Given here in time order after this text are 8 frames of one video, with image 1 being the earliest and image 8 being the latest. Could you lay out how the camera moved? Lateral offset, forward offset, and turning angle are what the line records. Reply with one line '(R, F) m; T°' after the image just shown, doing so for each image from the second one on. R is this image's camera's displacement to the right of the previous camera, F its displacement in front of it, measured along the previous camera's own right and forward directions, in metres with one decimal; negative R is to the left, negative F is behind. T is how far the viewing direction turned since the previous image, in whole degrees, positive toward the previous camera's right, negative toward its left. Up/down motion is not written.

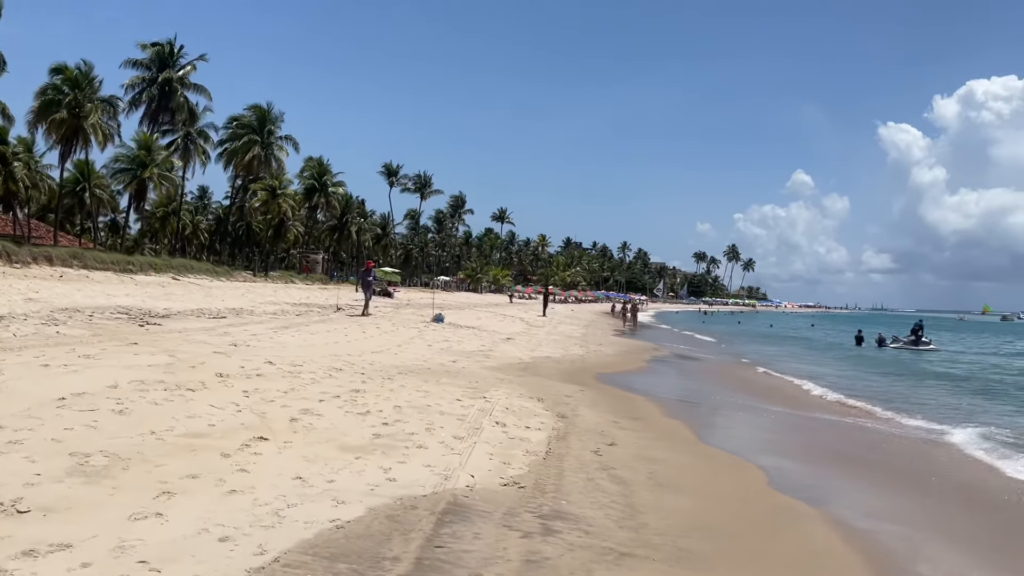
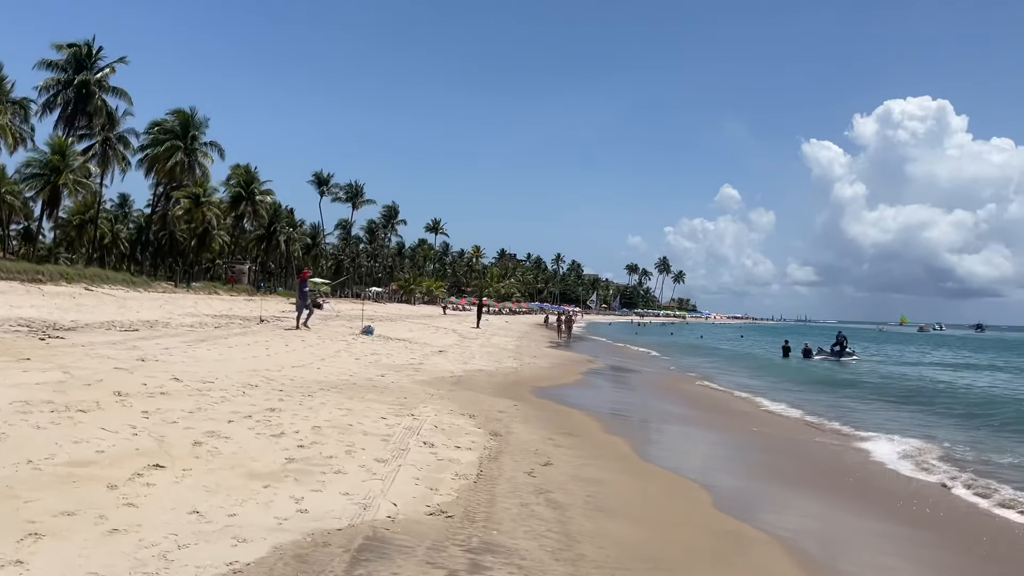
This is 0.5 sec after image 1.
(0.0, +0.5) m; +5°
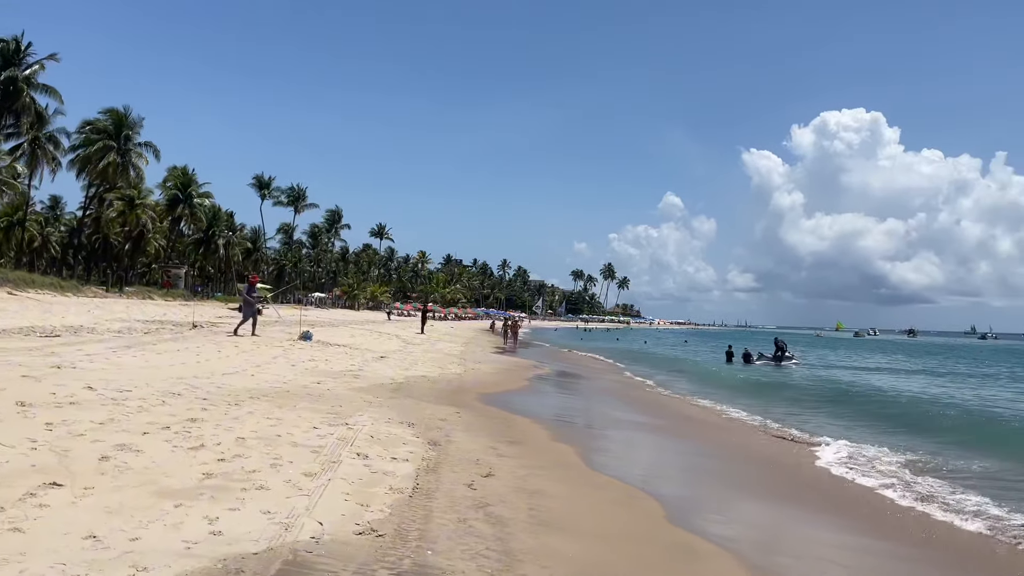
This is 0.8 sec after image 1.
(+0.1, +0.4) m; +4°
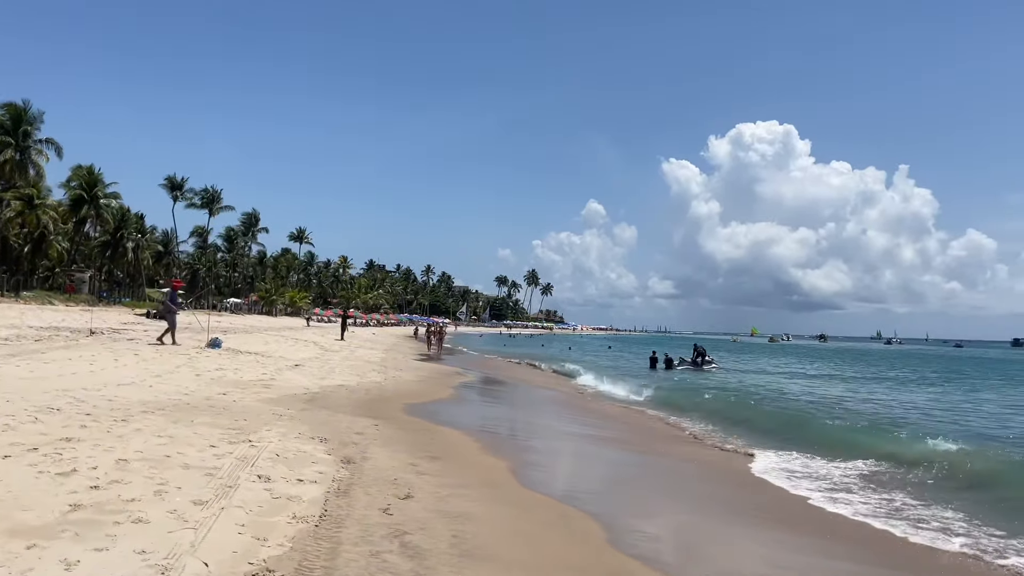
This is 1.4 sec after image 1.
(0.0, +0.6) m; +5°
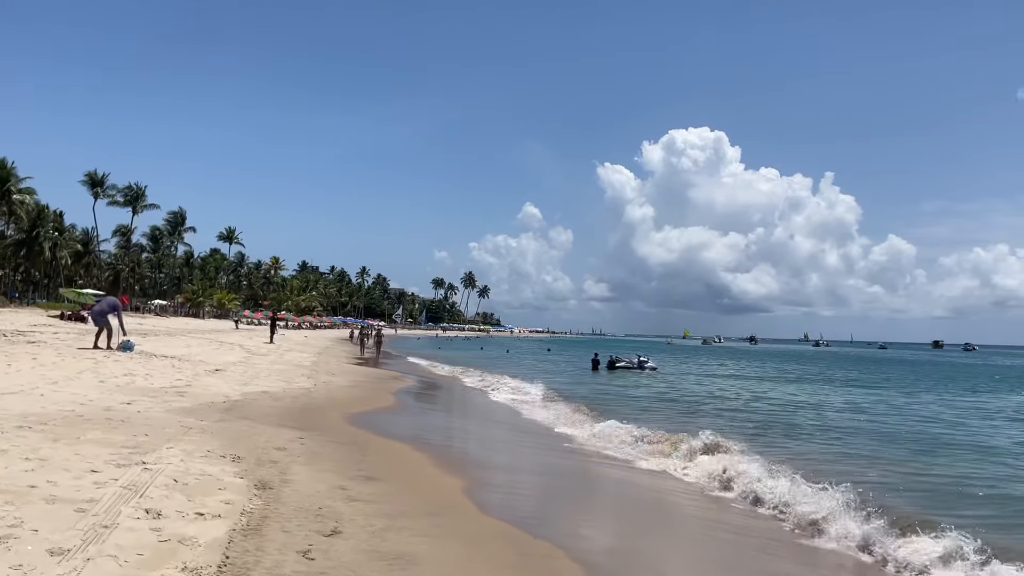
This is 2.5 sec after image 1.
(-0.1, +1.1) m; +4°
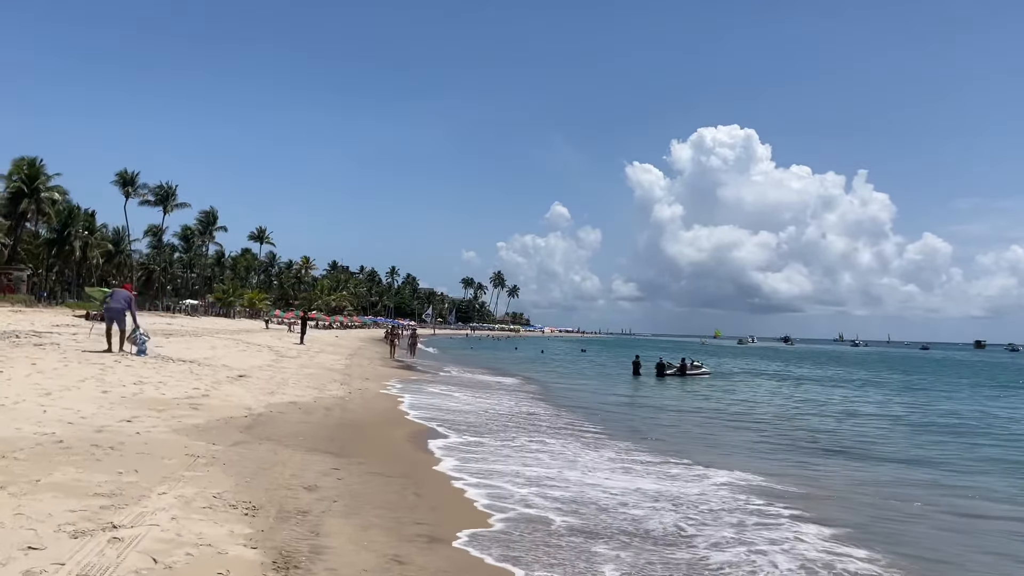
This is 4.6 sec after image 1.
(-0.6, +2.0) m; -2°
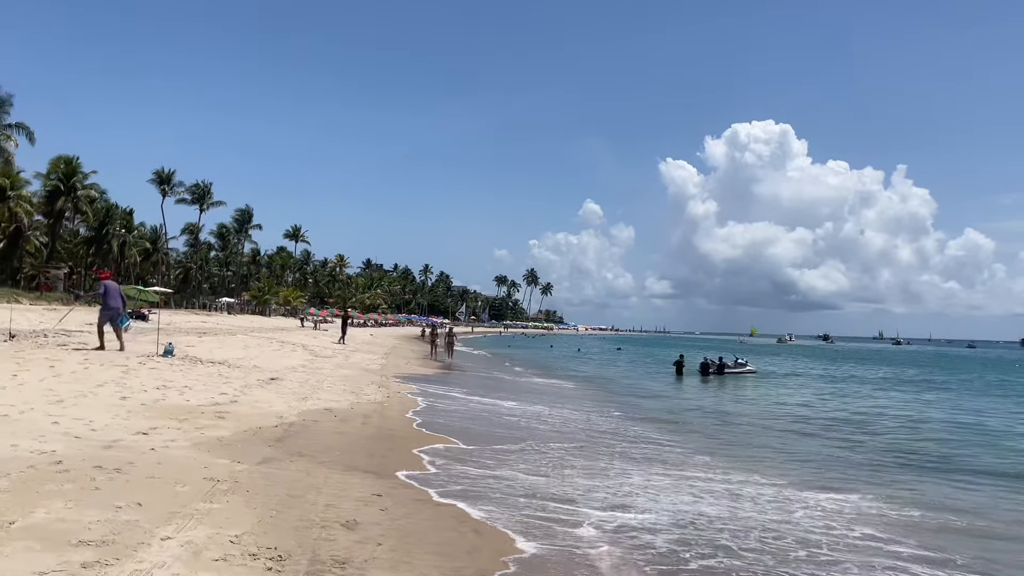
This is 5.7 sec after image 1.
(-0.3, +1.2) m; -2°
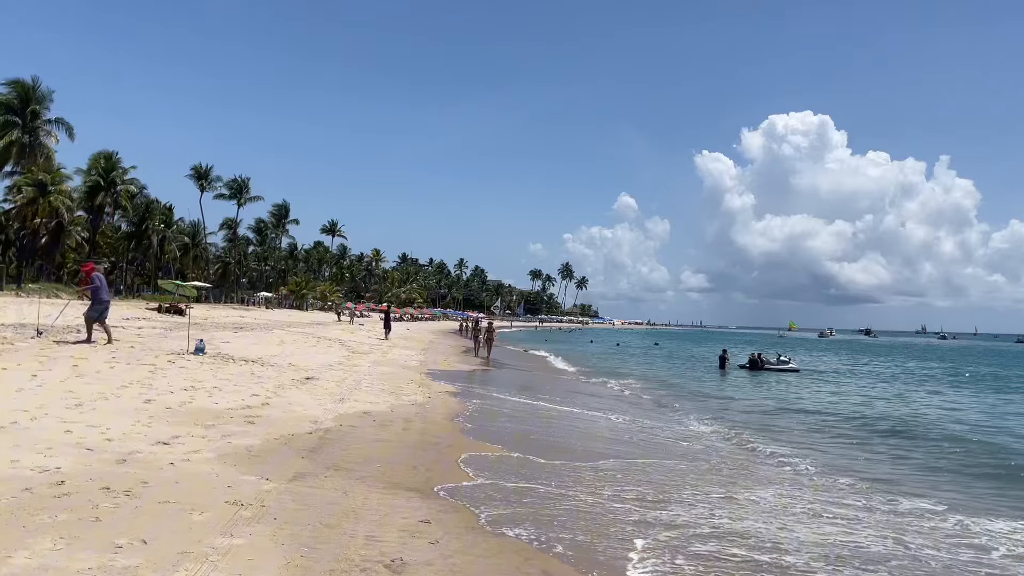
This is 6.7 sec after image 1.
(-0.2, +1.0) m; -2°
